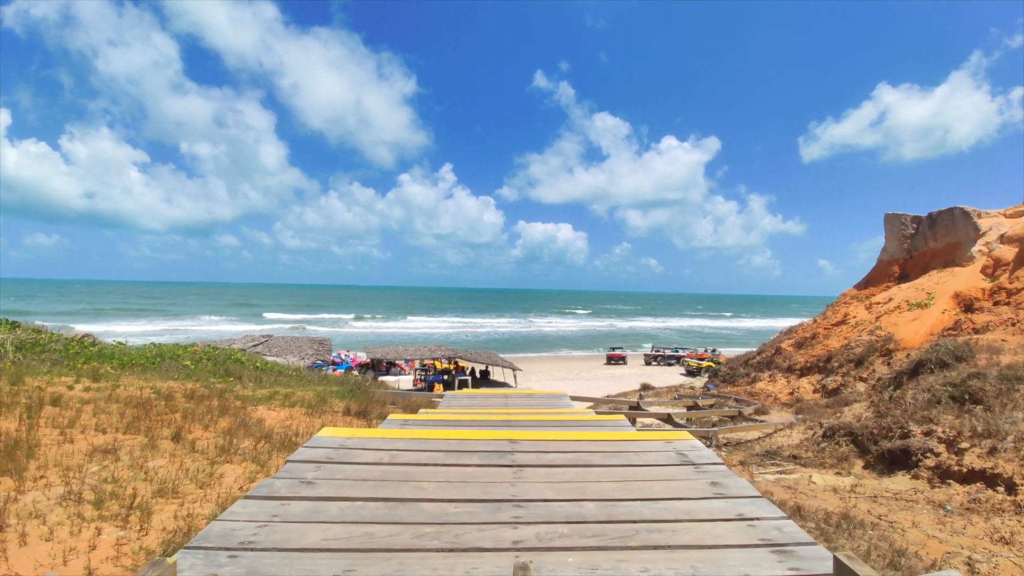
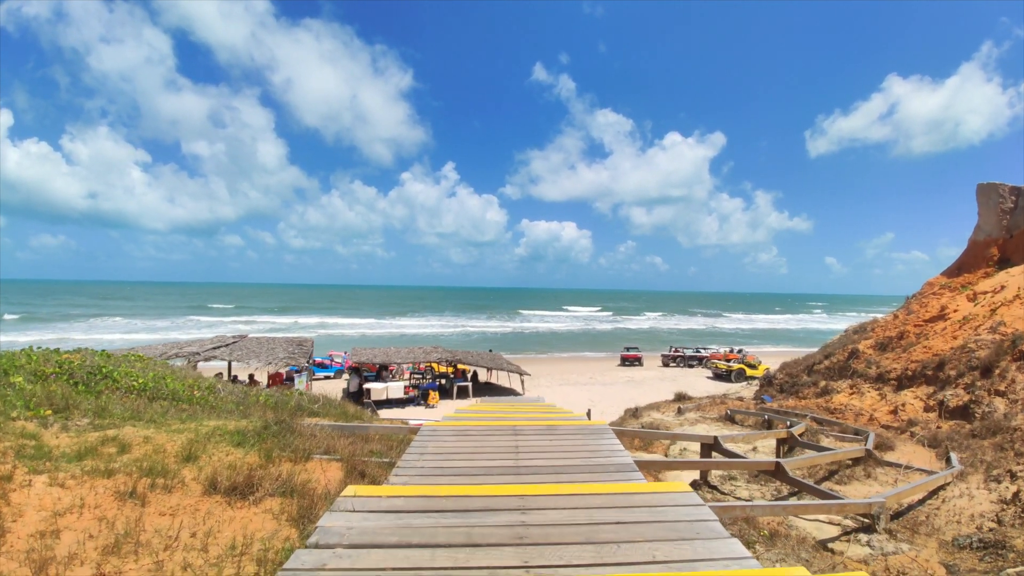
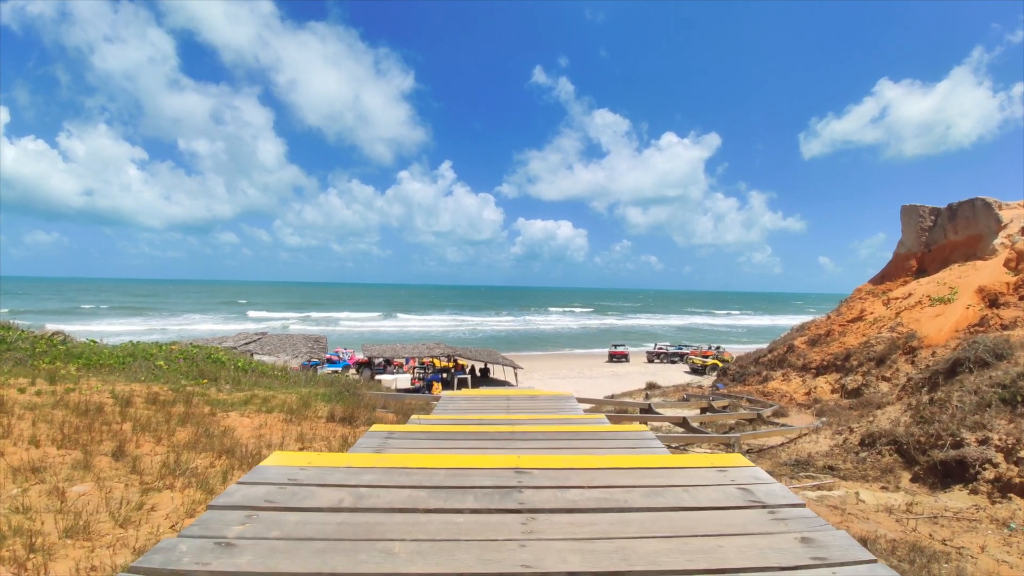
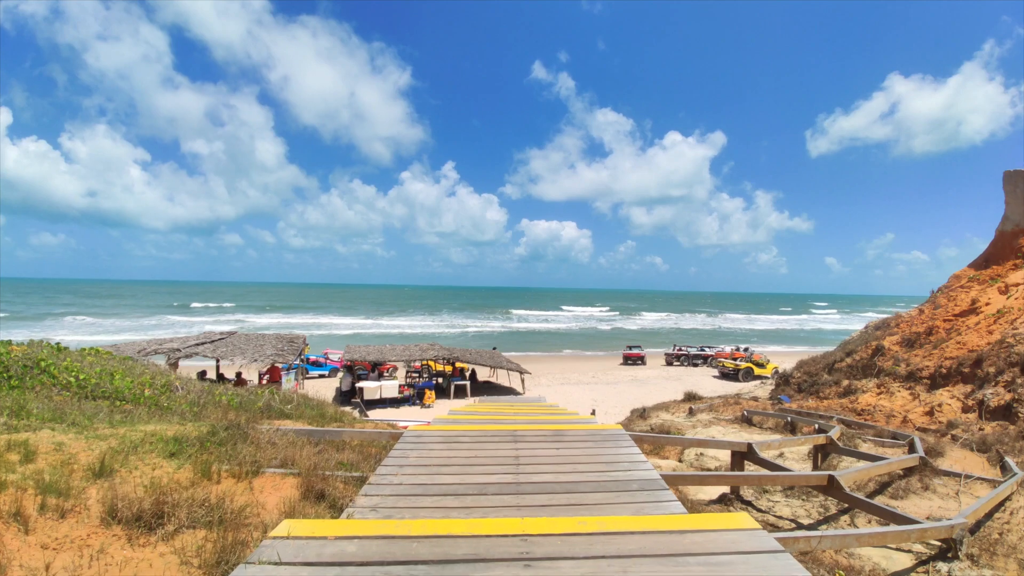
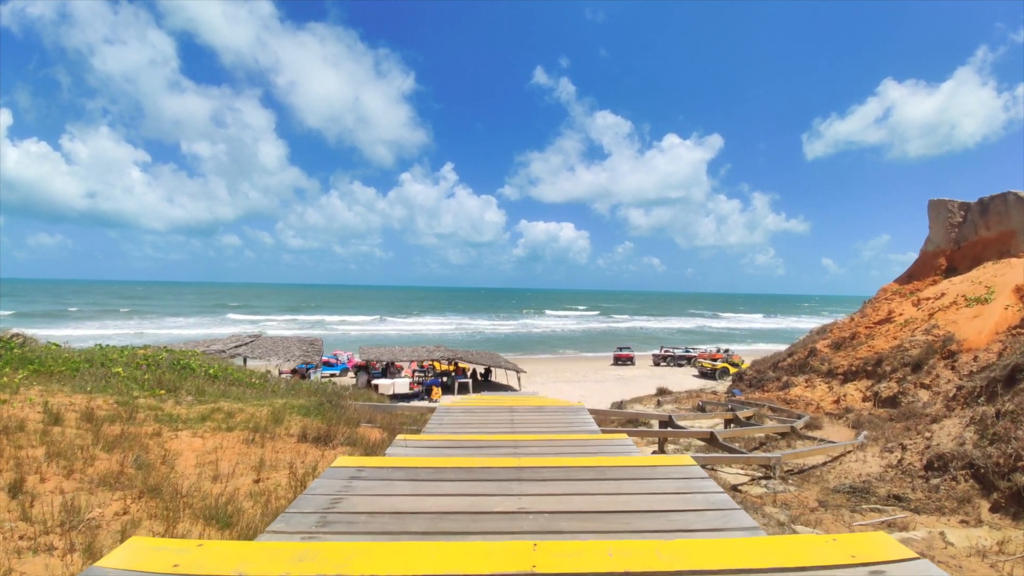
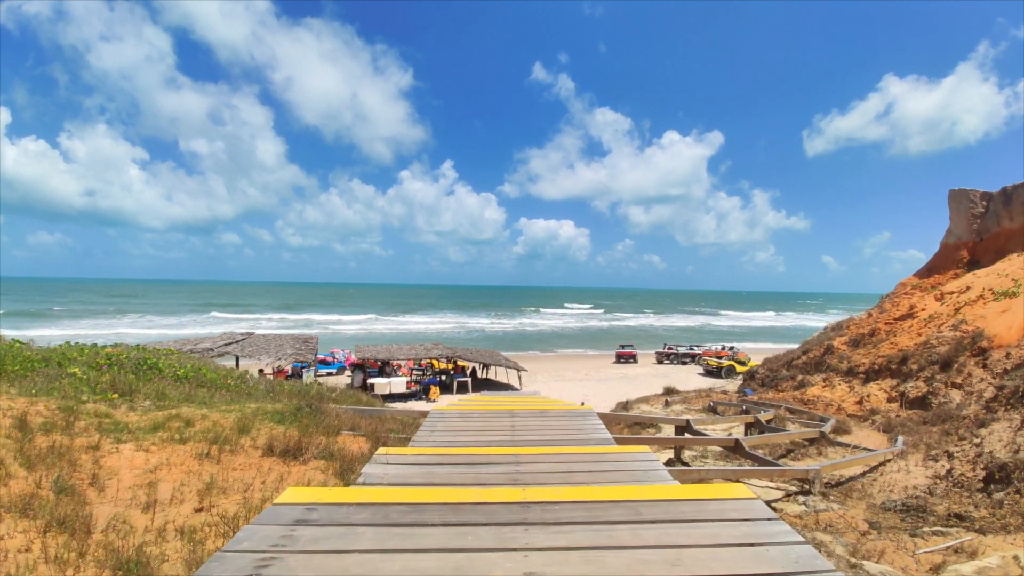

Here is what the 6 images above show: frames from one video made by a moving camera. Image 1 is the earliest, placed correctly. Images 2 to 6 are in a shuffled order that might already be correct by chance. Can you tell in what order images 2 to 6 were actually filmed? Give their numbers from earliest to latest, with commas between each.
3, 5, 6, 2, 4
